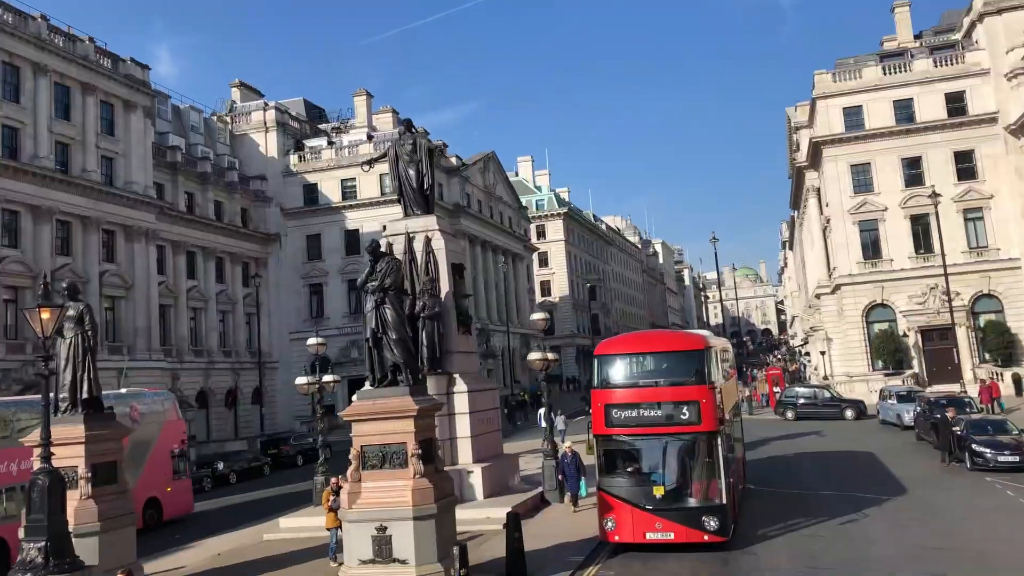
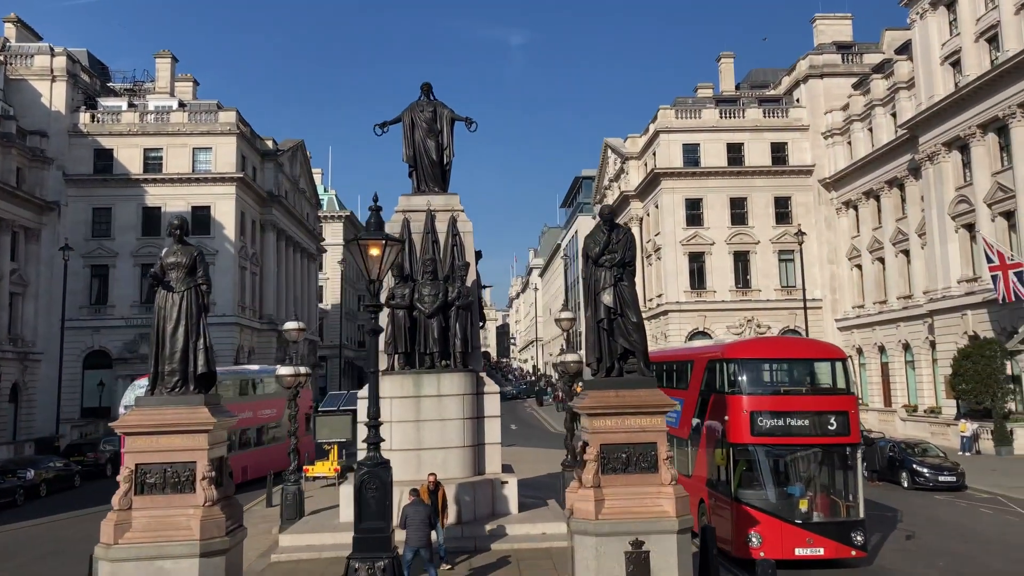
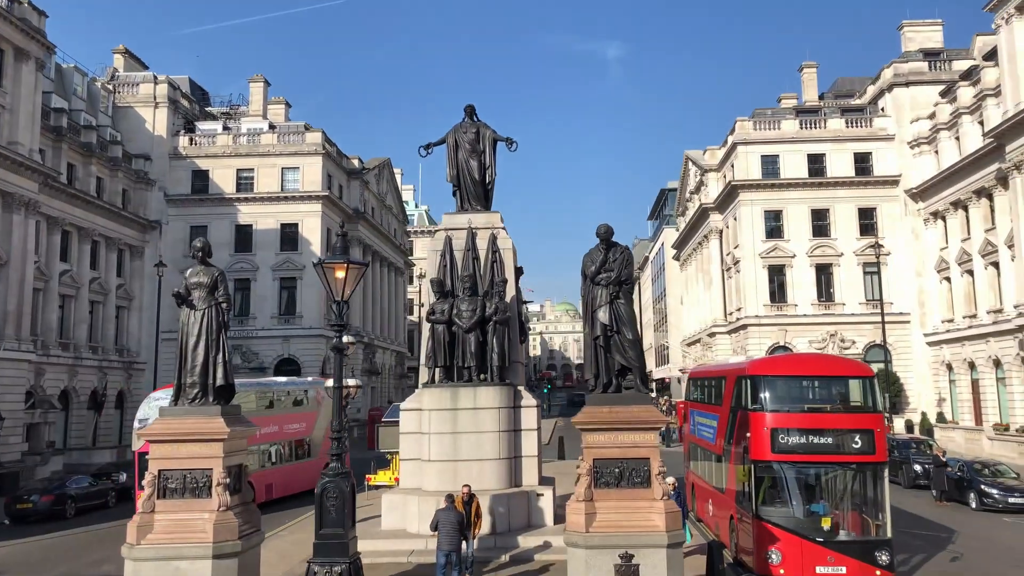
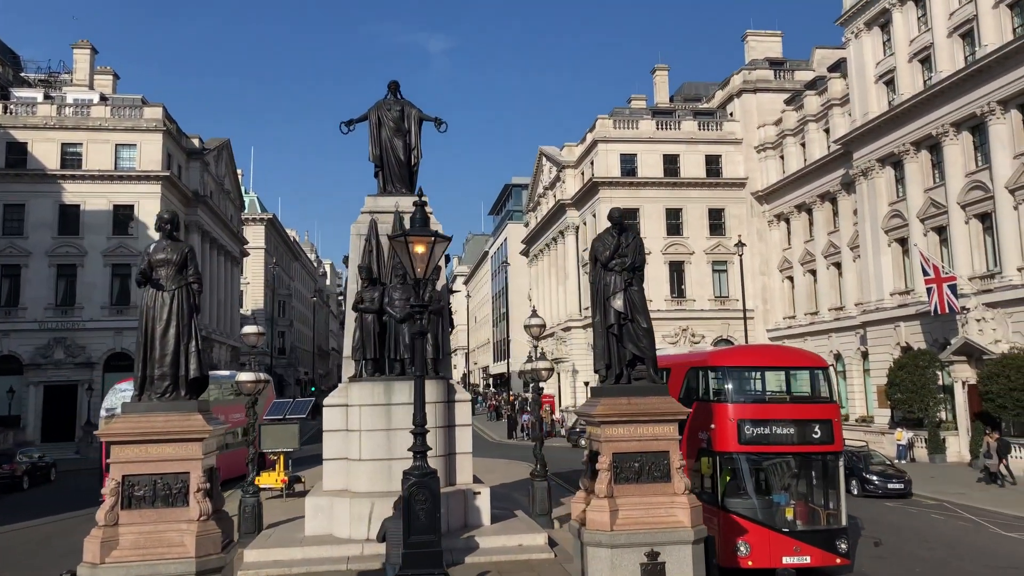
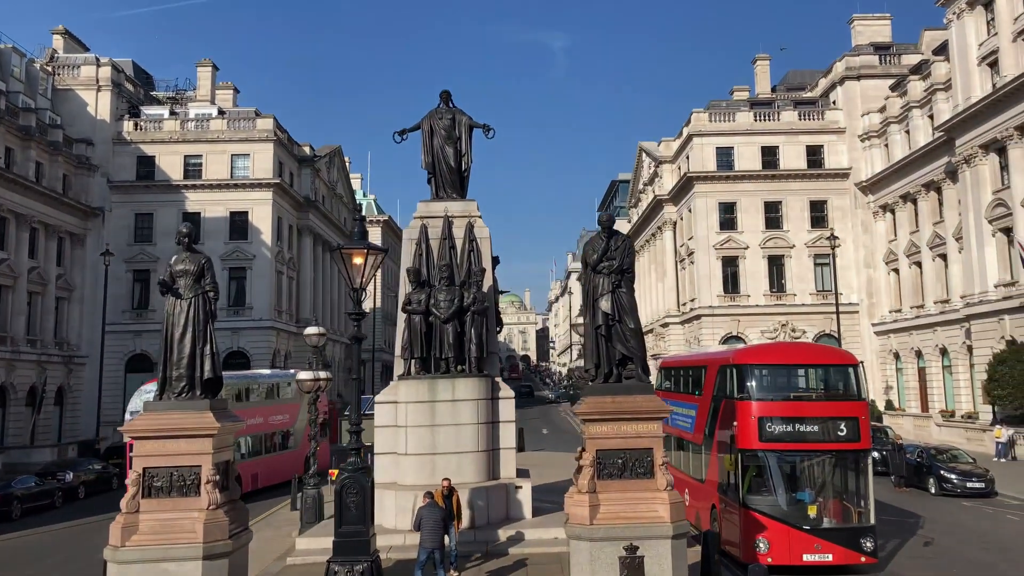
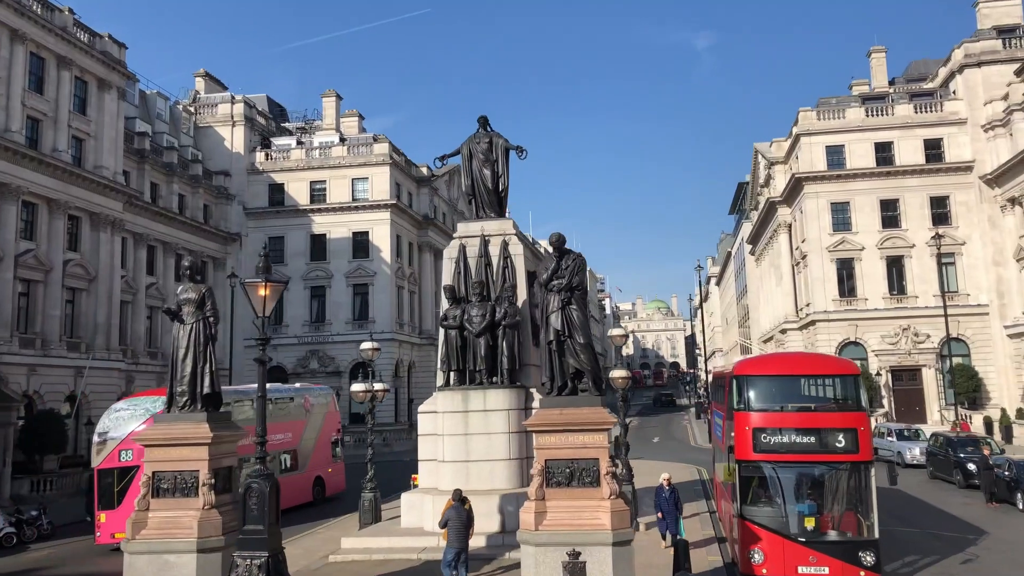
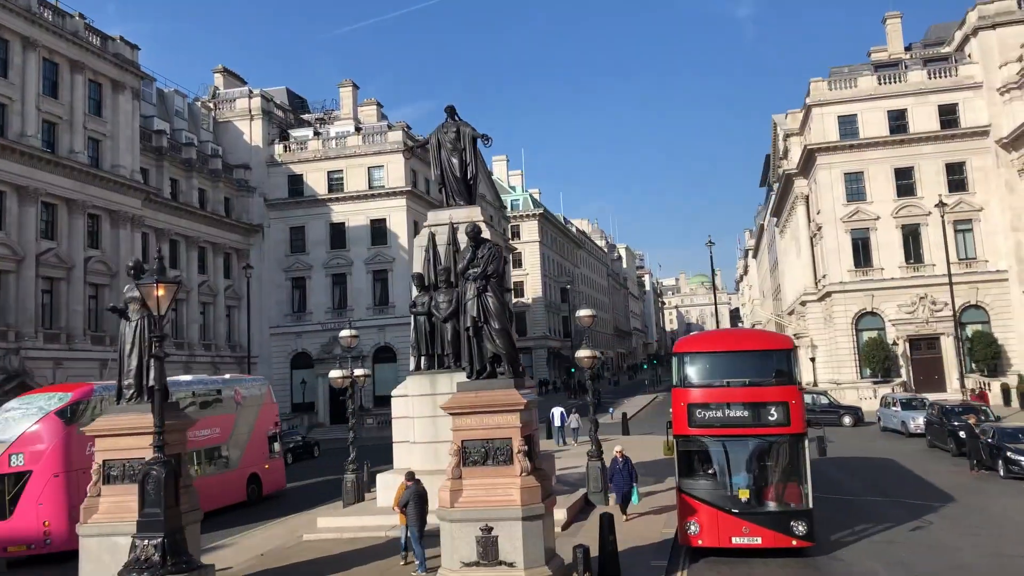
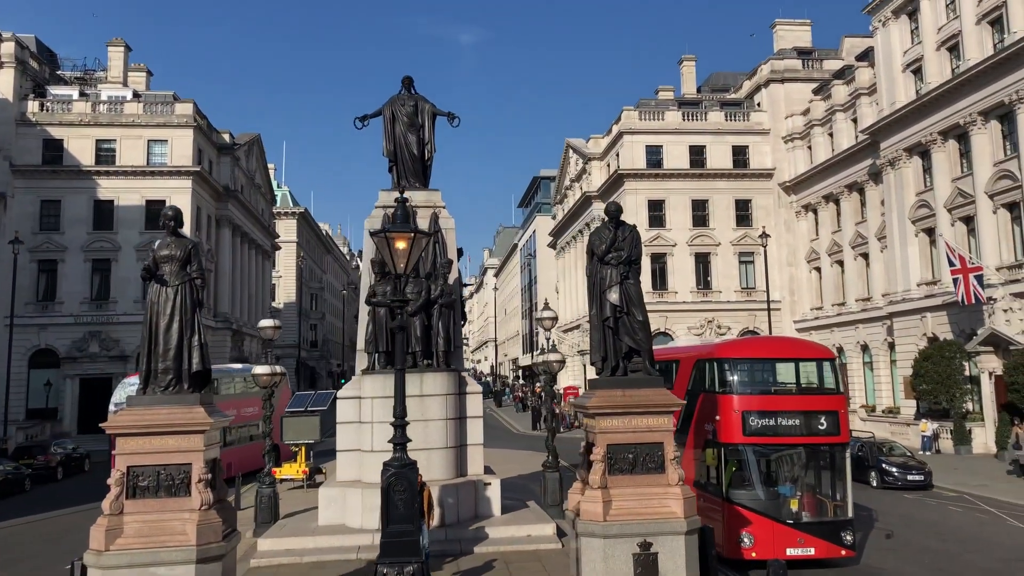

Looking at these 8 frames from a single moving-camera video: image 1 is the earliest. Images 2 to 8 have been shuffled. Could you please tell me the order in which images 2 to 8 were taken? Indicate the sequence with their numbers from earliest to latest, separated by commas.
7, 6, 3, 5, 2, 8, 4
